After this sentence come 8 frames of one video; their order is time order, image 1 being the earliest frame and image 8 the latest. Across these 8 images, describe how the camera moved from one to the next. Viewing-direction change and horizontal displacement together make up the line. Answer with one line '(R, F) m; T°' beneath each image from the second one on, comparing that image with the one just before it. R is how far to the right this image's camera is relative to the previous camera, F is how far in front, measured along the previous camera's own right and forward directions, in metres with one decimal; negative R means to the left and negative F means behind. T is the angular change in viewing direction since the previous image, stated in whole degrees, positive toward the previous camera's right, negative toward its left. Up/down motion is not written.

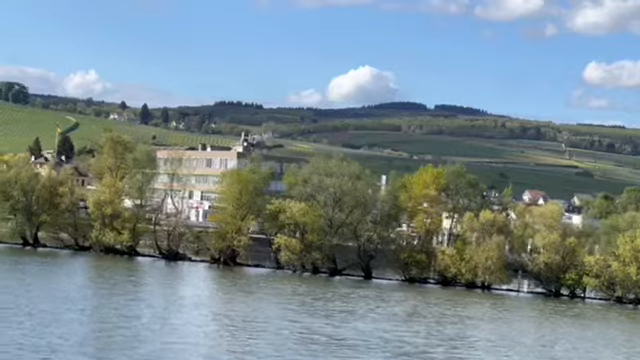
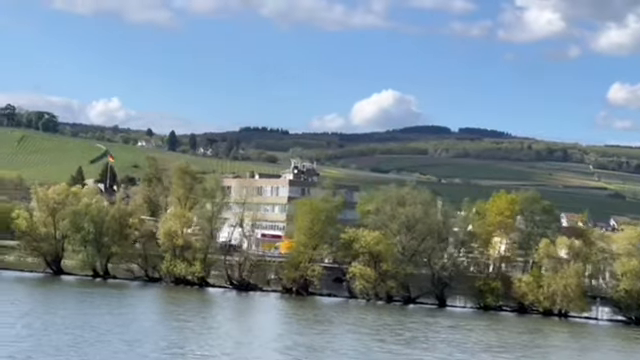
(-3.1, +0.6) m; -1°
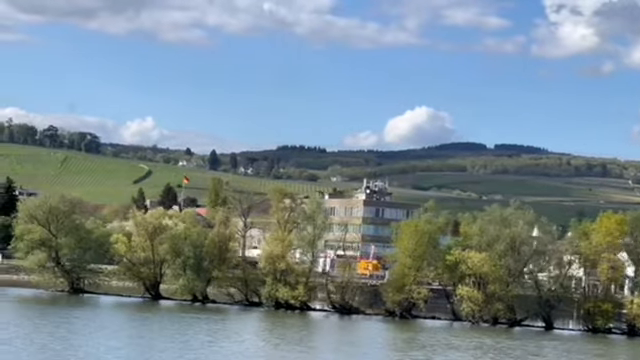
(-4.4, +1.0) m; -1°
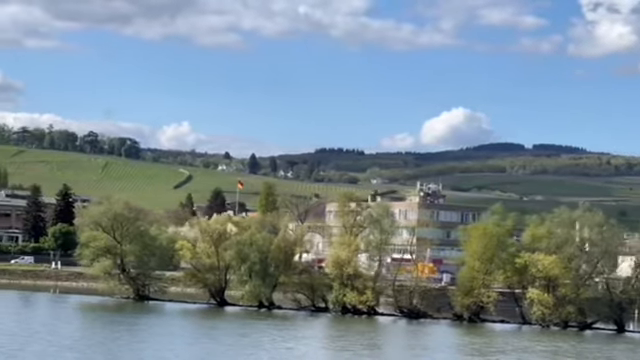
(-1.8, +0.7) m; -1°
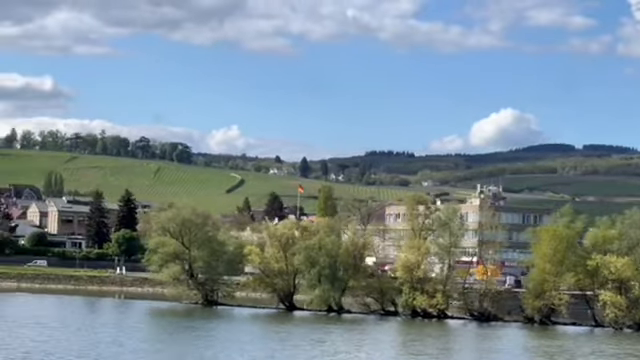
(-1.2, +0.3) m; -2°
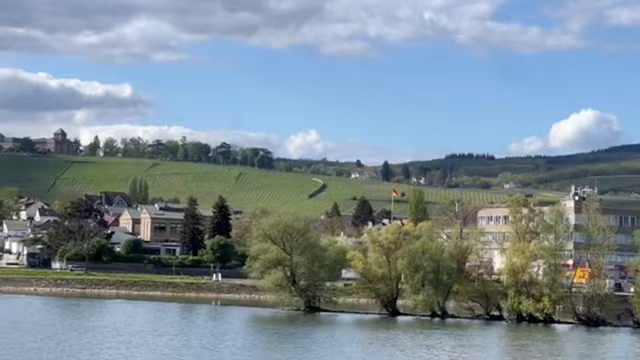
(-1.5, +1.0) m; -3°
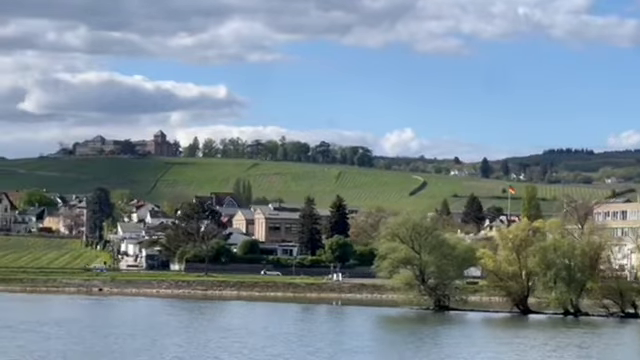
(-2.0, +1.0) m; -3°
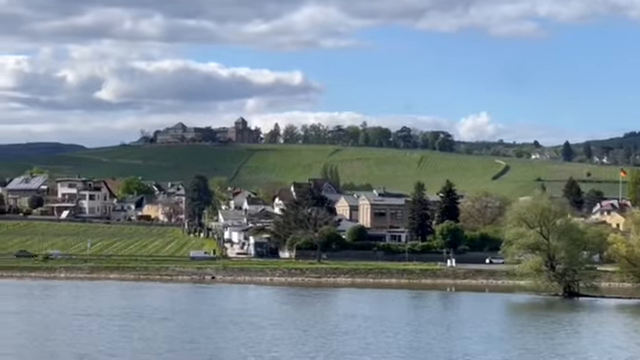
(-3.1, +1.8) m; -2°
